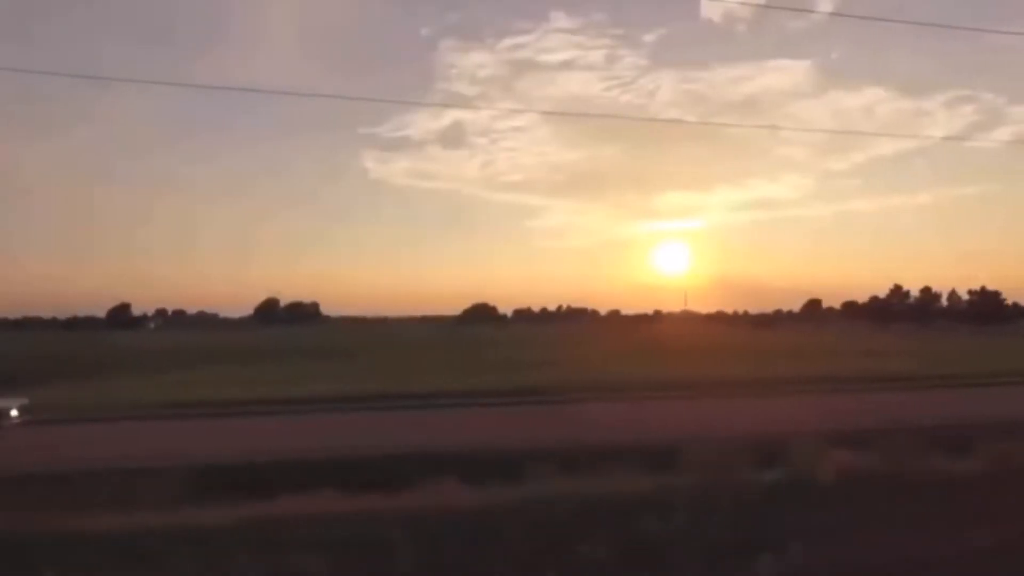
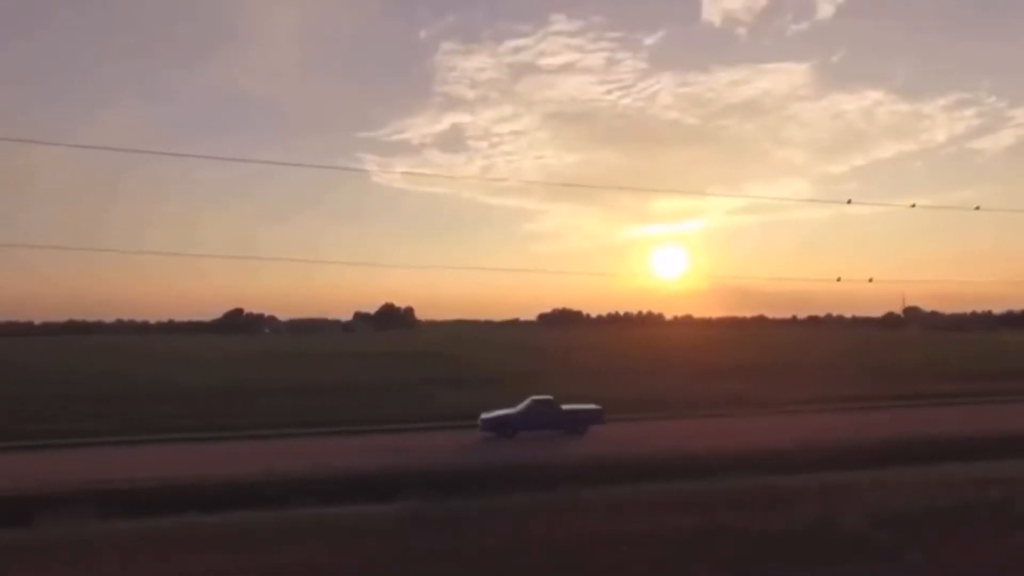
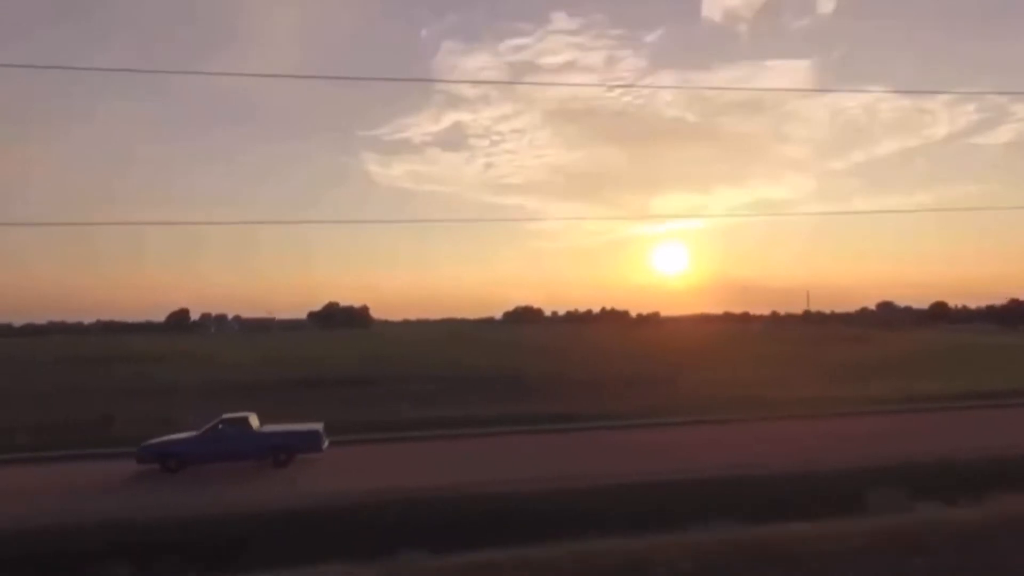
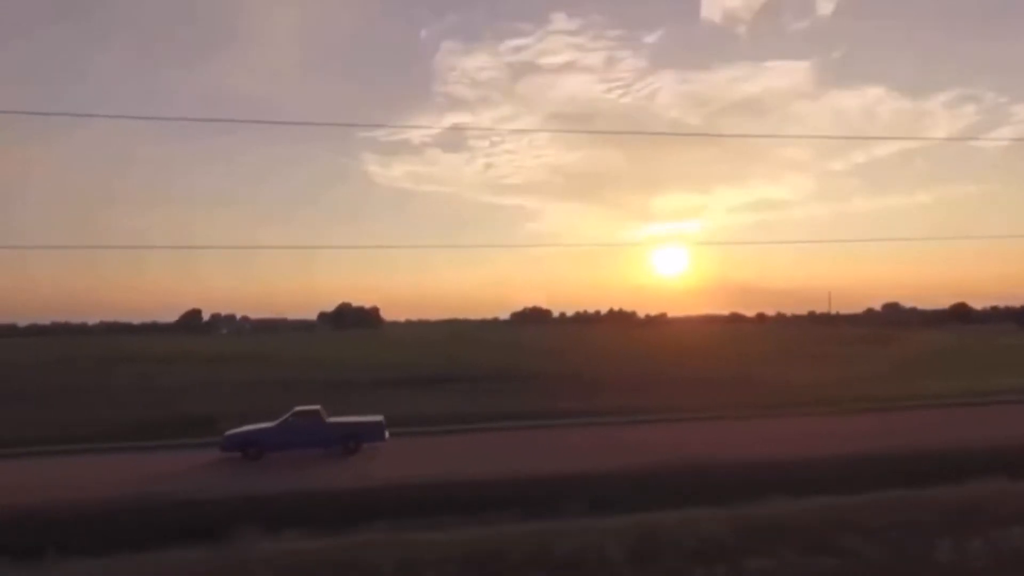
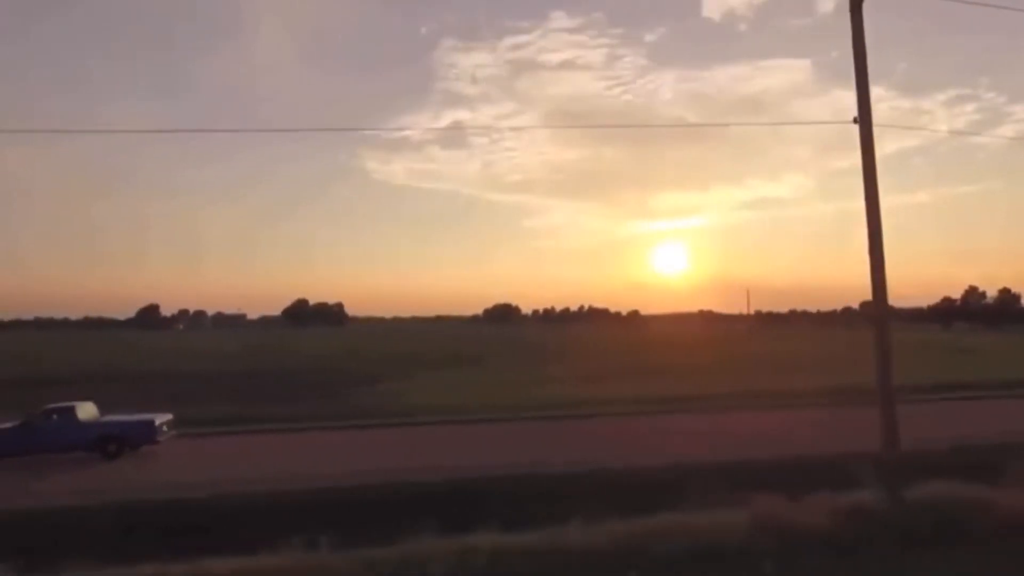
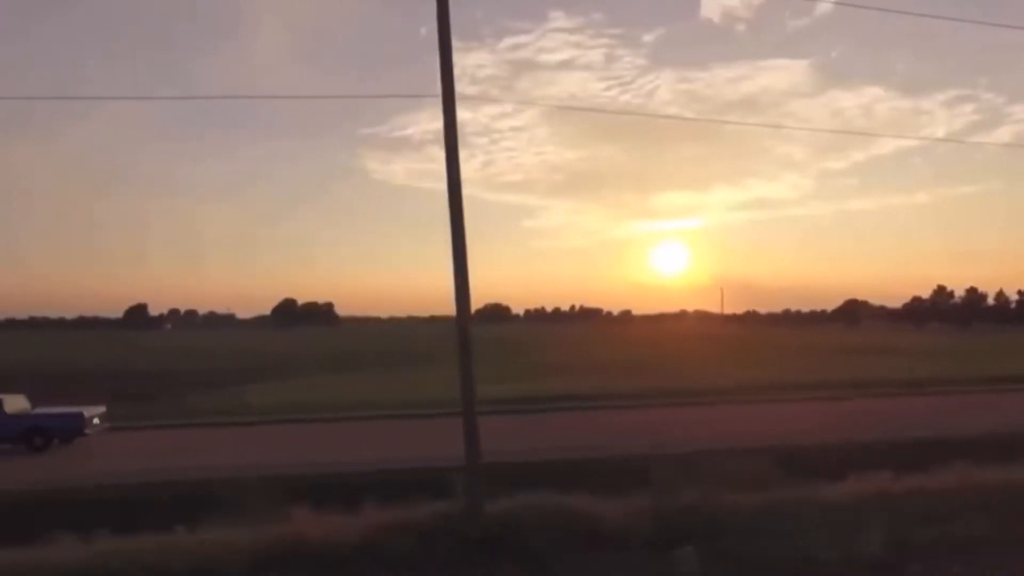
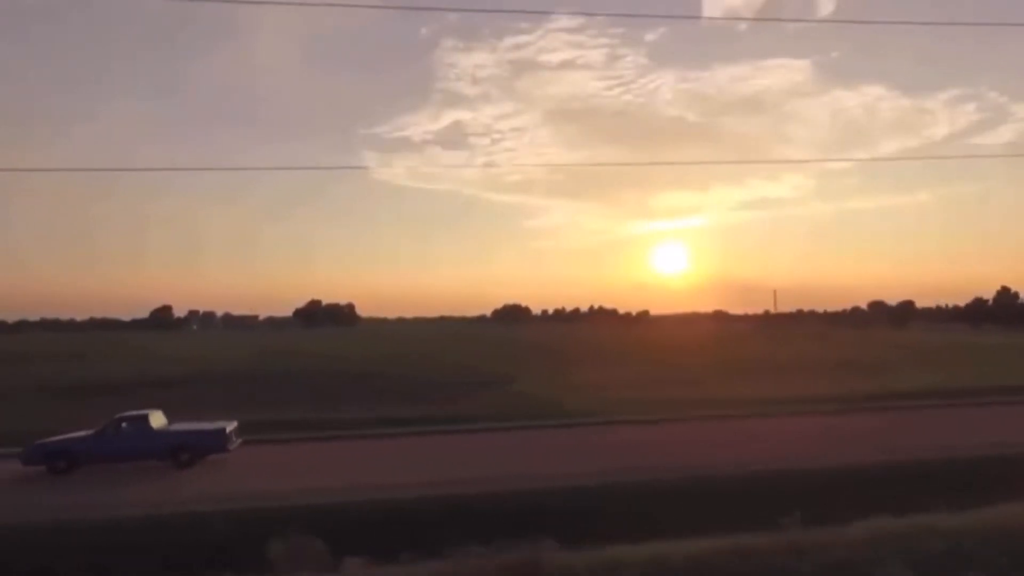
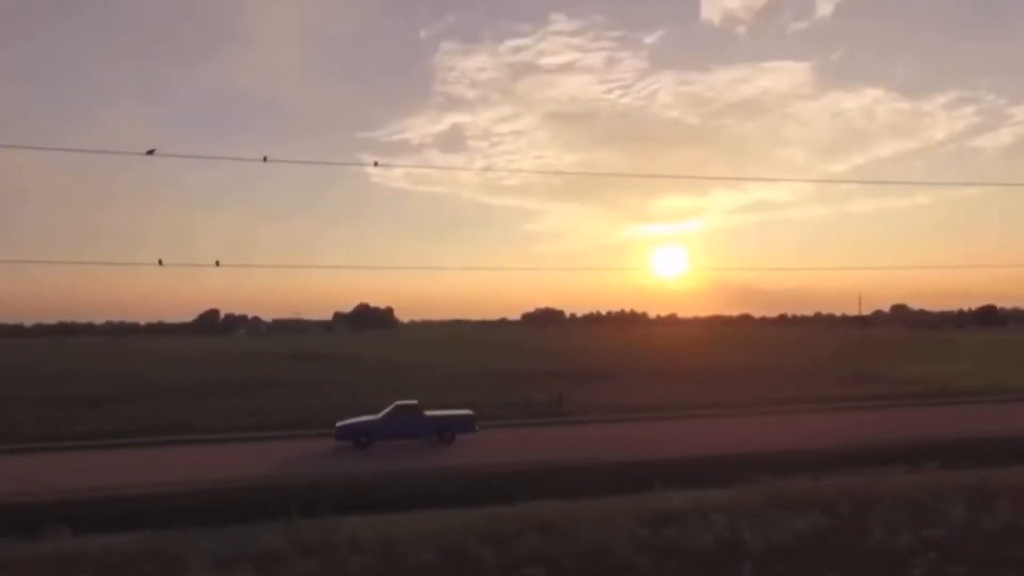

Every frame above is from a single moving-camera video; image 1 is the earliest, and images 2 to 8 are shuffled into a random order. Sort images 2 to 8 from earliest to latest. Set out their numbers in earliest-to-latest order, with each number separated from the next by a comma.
6, 5, 7, 3, 4, 8, 2
